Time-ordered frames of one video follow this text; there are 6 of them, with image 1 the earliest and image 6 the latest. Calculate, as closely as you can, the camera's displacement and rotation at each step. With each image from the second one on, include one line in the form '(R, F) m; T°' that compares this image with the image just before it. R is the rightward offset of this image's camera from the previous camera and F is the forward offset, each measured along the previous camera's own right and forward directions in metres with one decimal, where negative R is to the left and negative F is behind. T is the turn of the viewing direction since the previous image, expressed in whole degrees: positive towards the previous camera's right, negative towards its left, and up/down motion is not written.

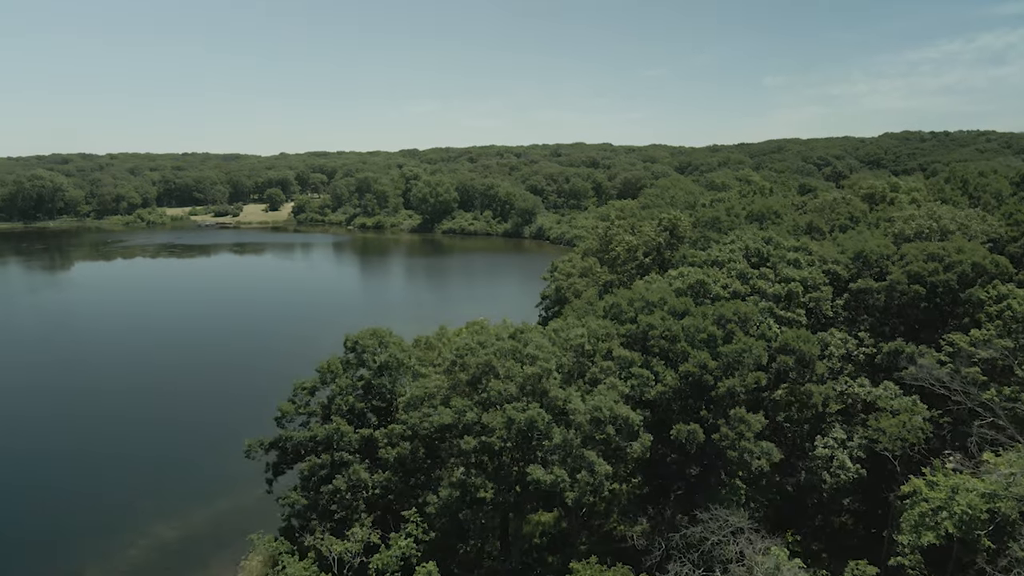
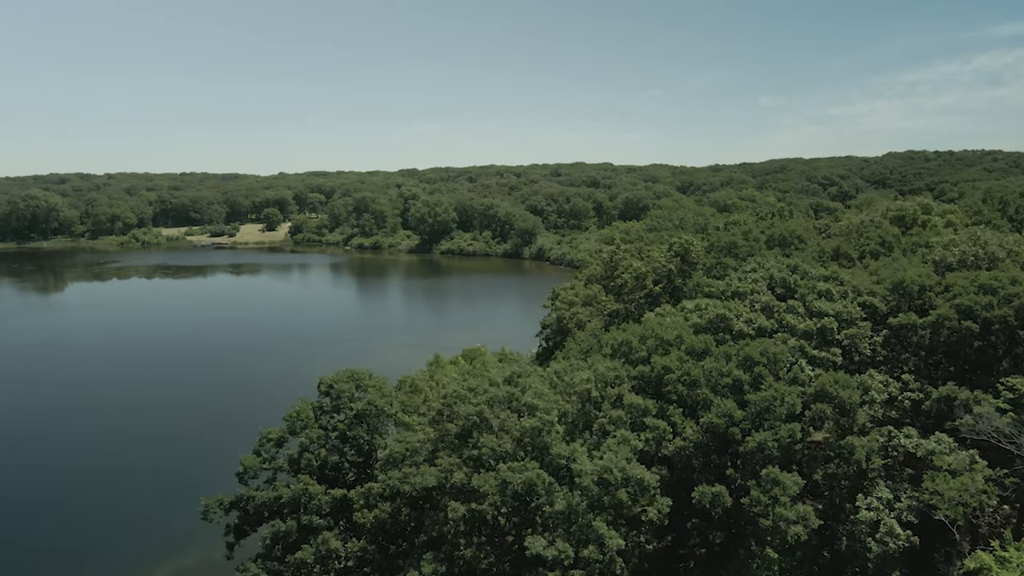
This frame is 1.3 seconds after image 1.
(+0.1, +2.0) m; 0°
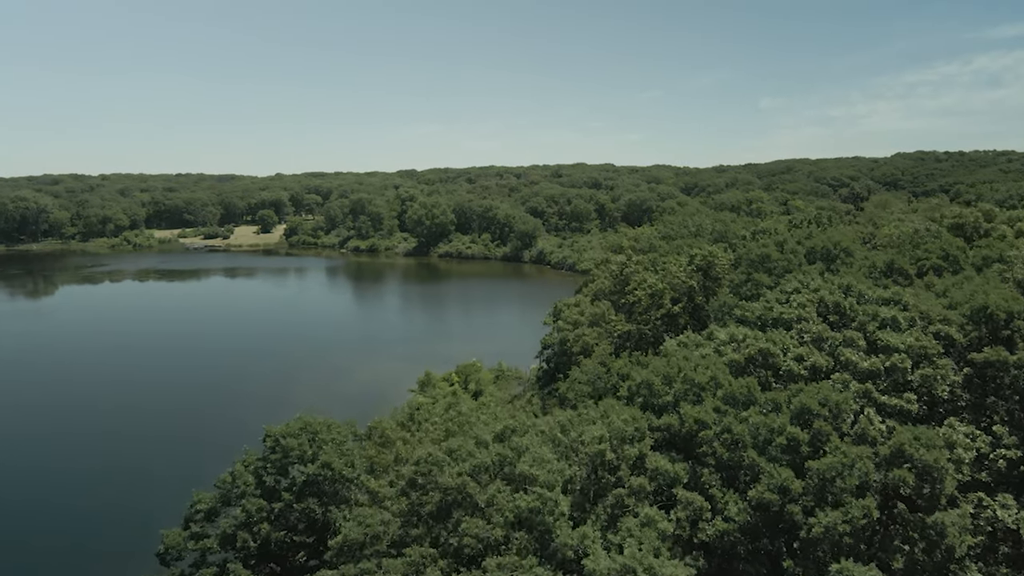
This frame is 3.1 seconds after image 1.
(+0.1, +3.0) m; 0°
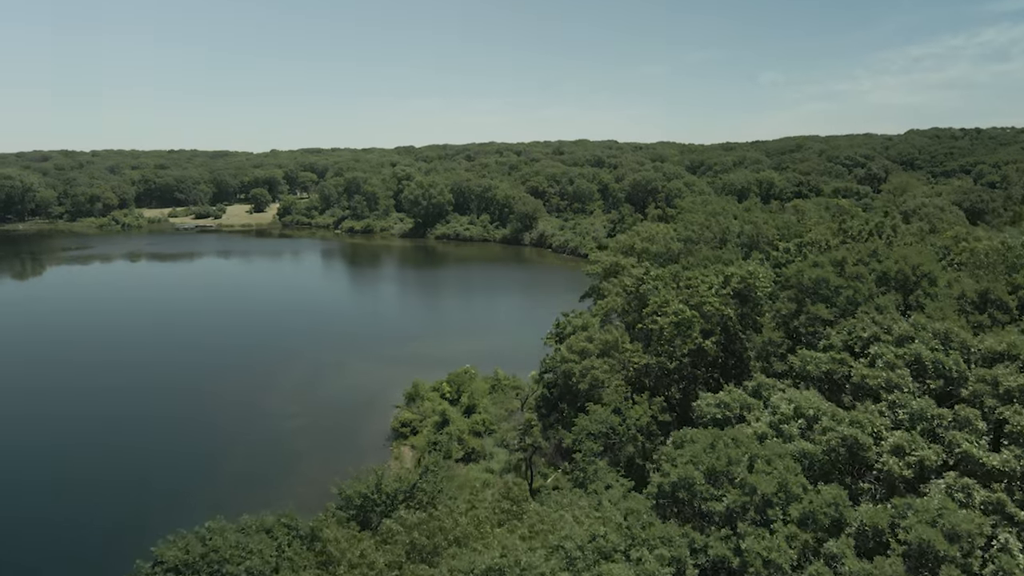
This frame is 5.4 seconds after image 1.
(+0.1, +3.5) m; 0°
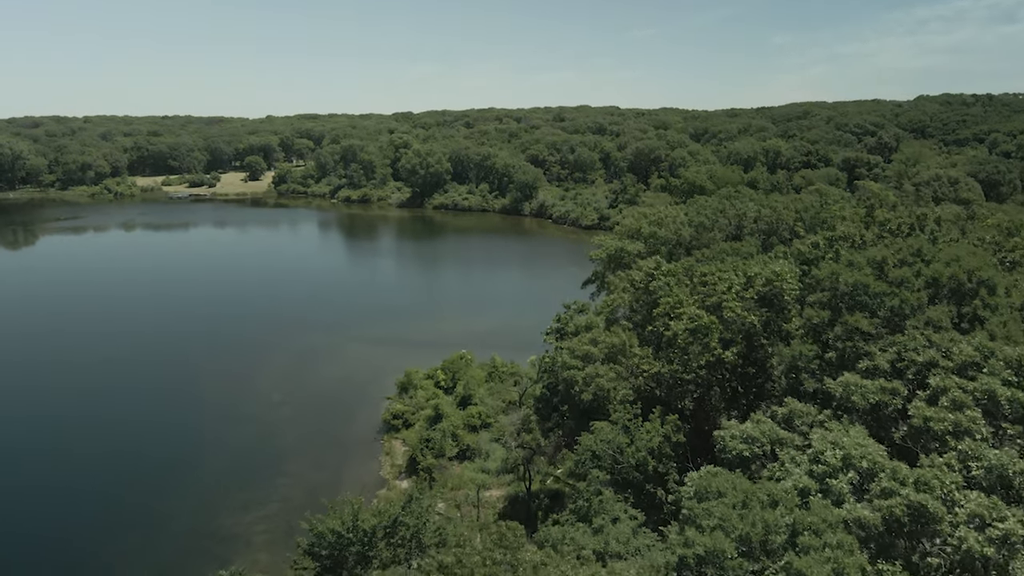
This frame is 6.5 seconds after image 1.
(+0.1, +1.8) m; 0°
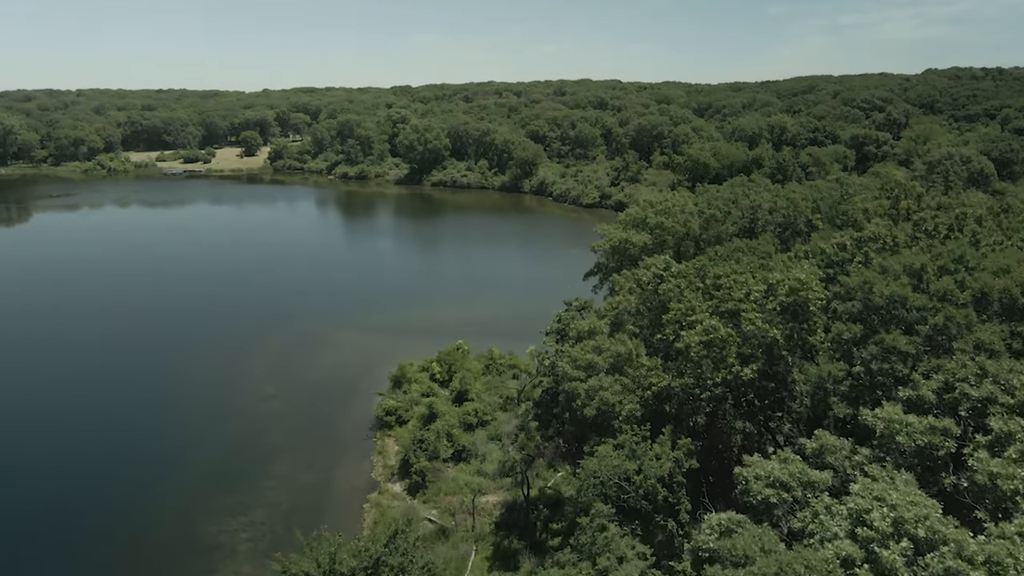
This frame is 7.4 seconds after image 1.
(+0.1, +1.3) m; 0°
